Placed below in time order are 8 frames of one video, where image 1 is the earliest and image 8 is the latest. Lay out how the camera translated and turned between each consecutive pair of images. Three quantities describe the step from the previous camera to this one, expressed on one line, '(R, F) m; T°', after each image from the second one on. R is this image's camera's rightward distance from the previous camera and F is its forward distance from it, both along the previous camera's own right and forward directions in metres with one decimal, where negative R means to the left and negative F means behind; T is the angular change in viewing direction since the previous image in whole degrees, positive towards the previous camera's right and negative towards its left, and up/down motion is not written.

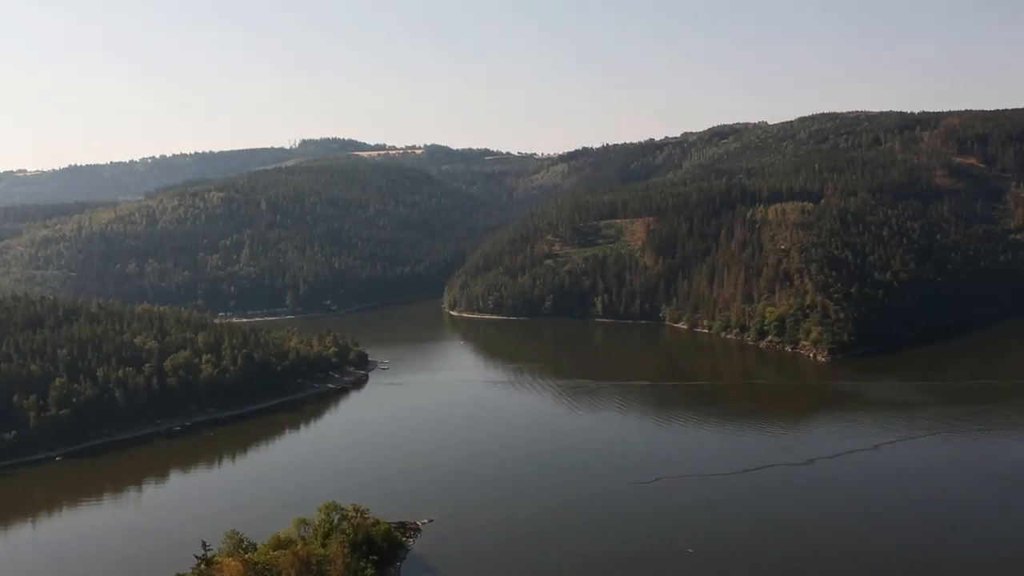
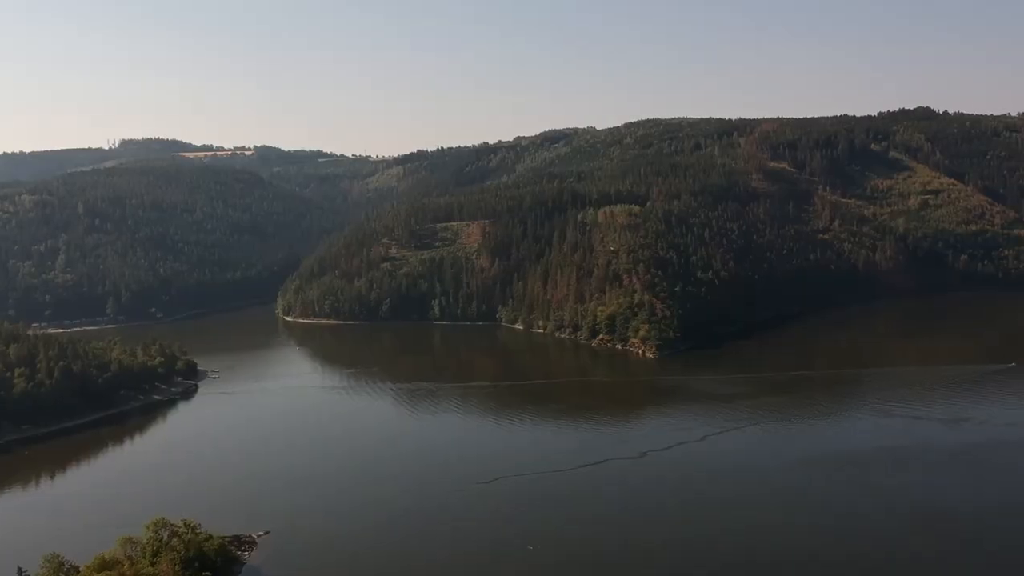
(-0.6, -0.3) m; +10°
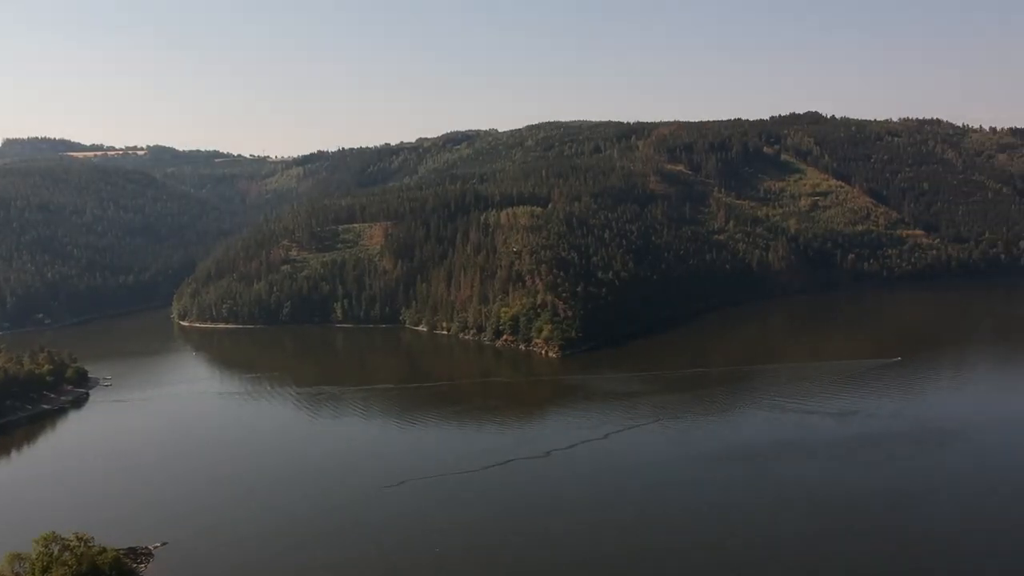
(0.0, -0.2) m; +6°
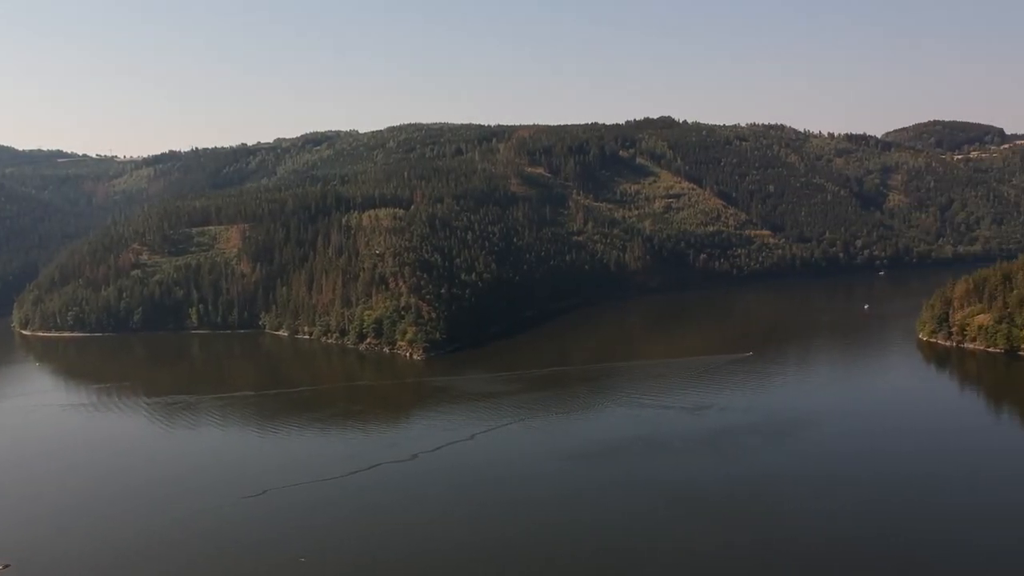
(-0.1, -0.2) m; +8°
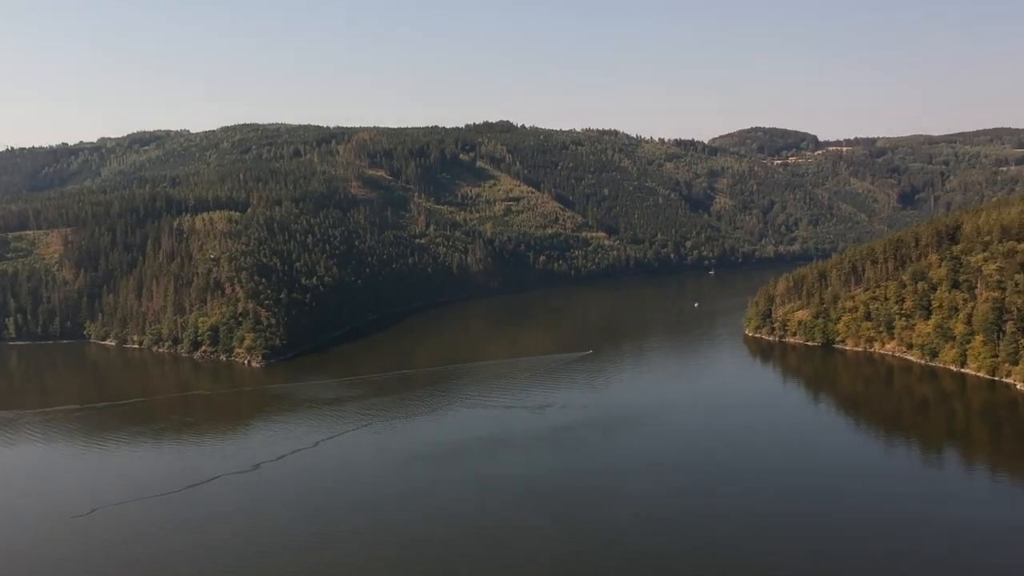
(-0.2, -0.1) m; +9°
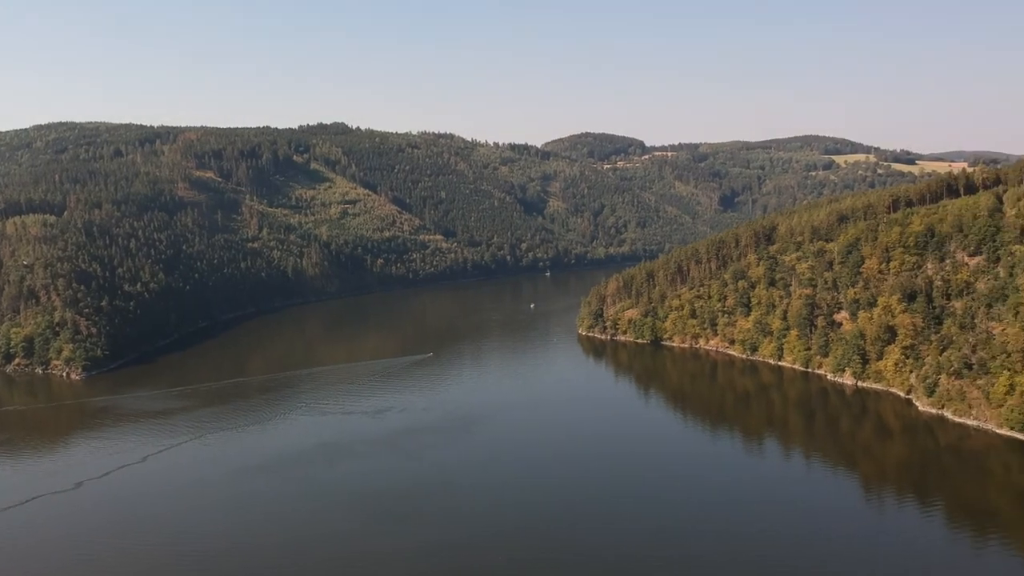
(+0.2, -0.4) m; +9°
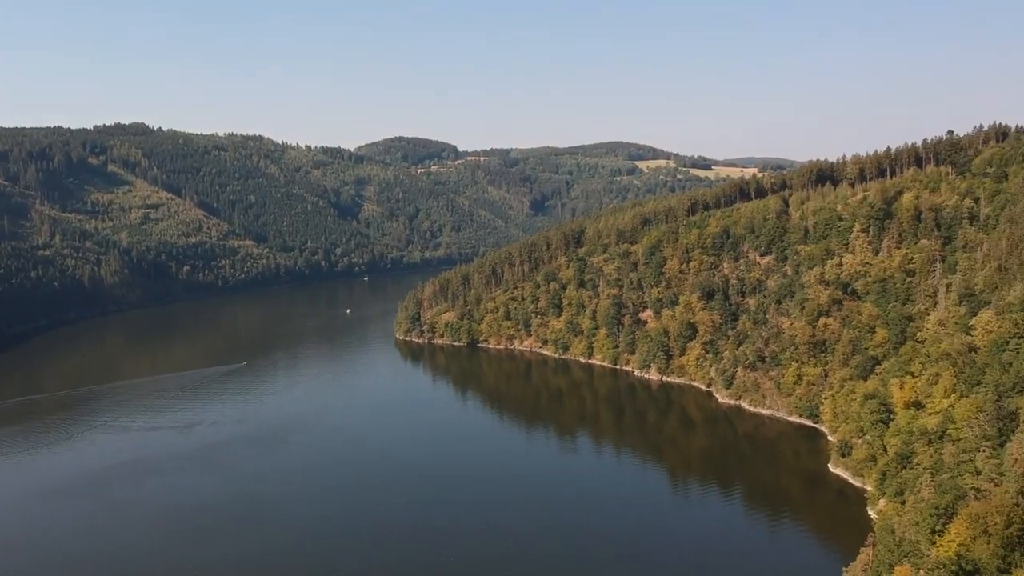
(+0.1, -0.3) m; +11°
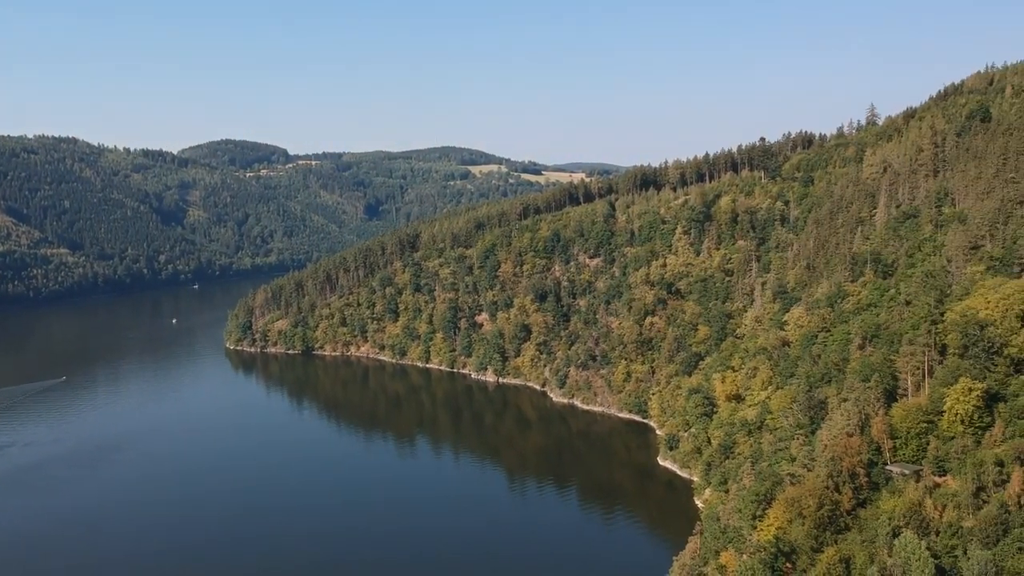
(+0.3, -0.1) m; +9°
